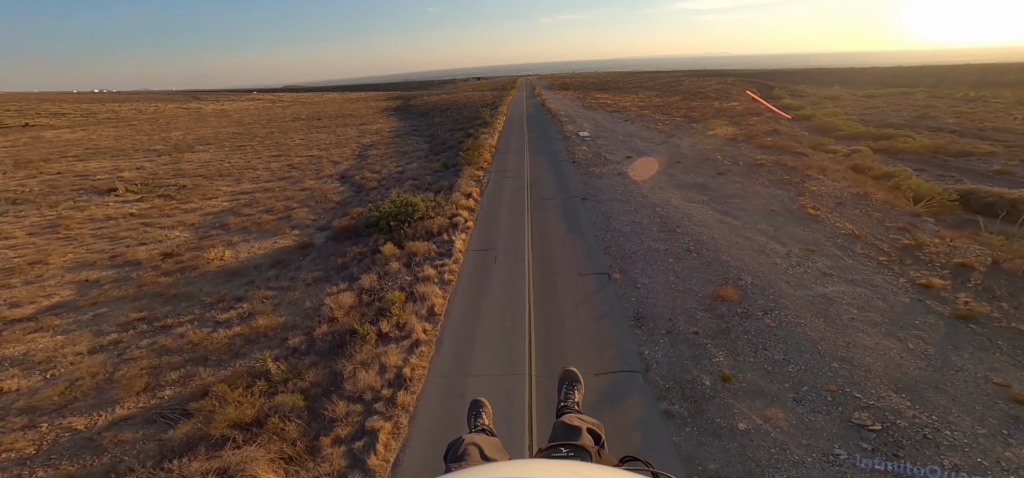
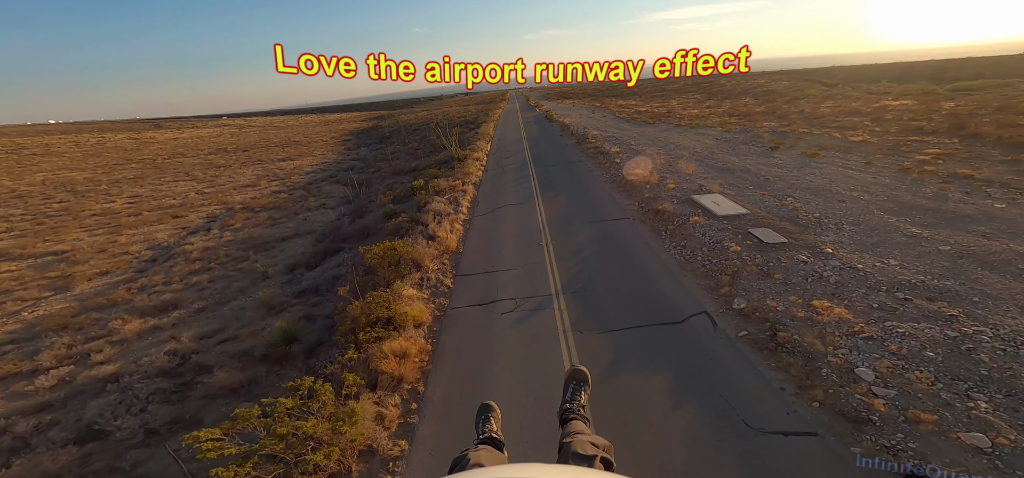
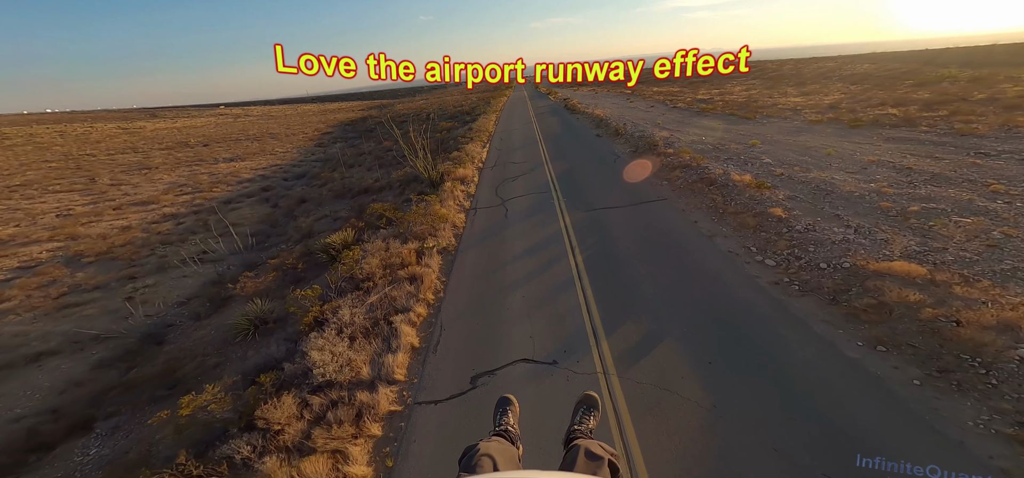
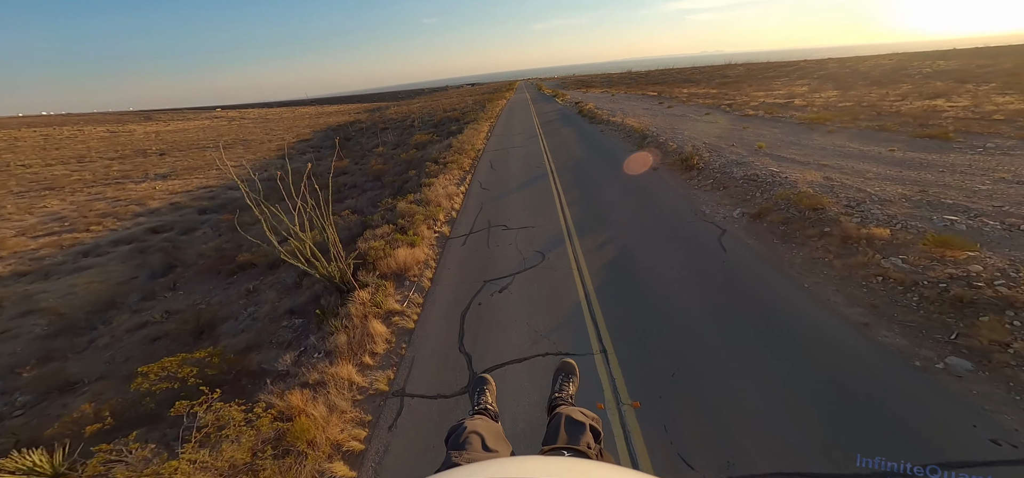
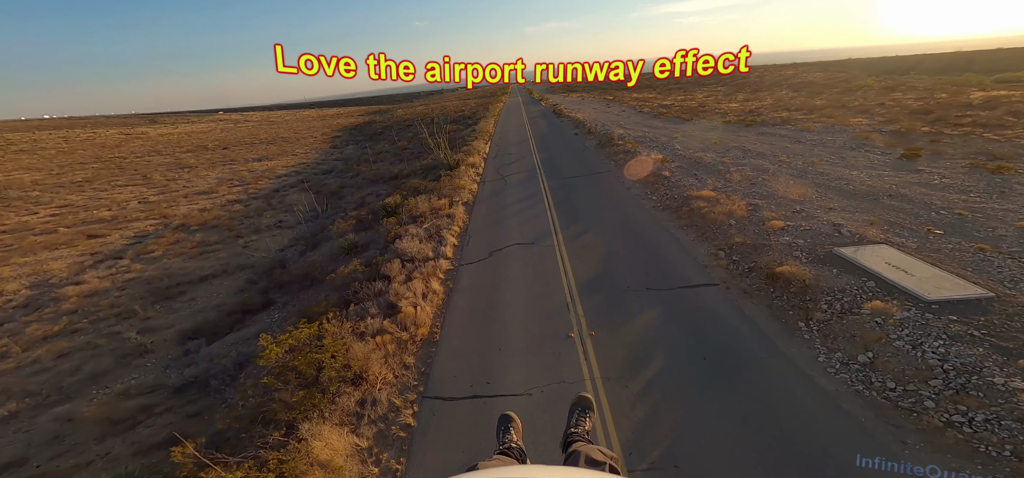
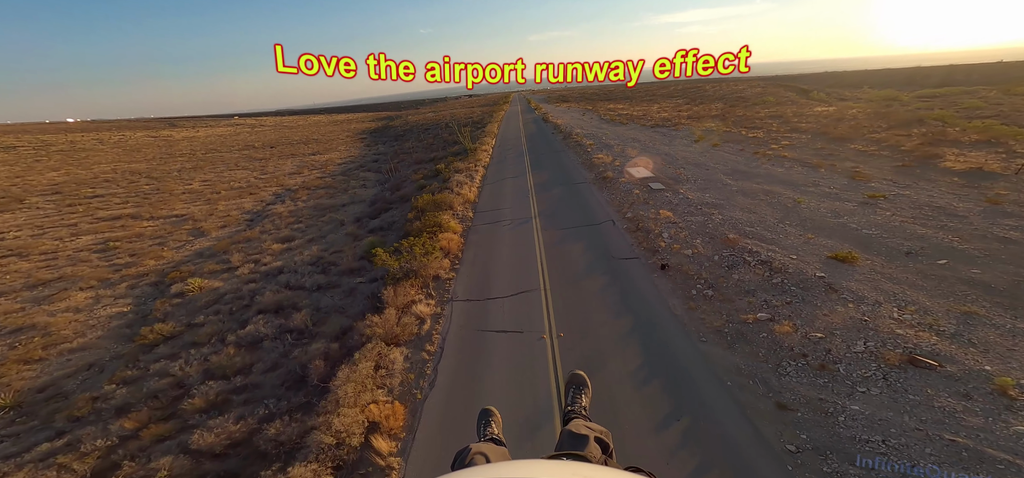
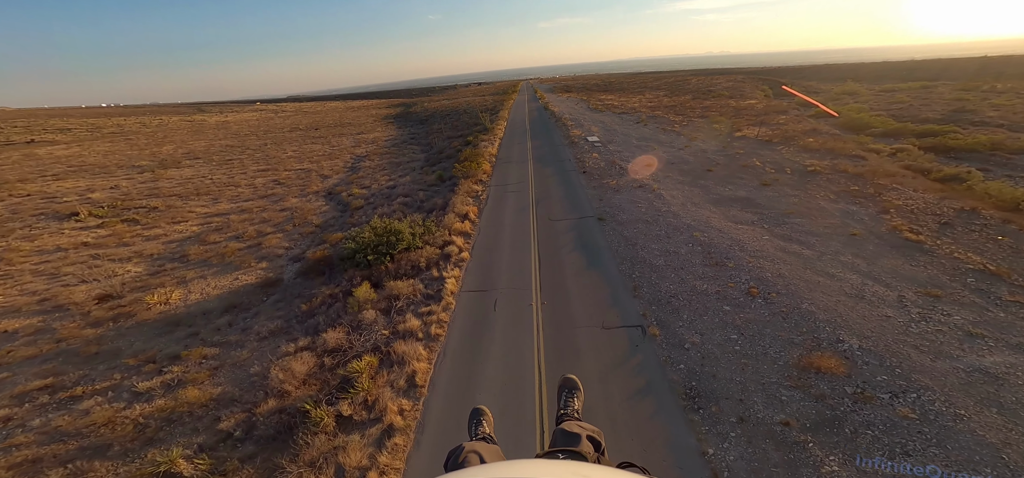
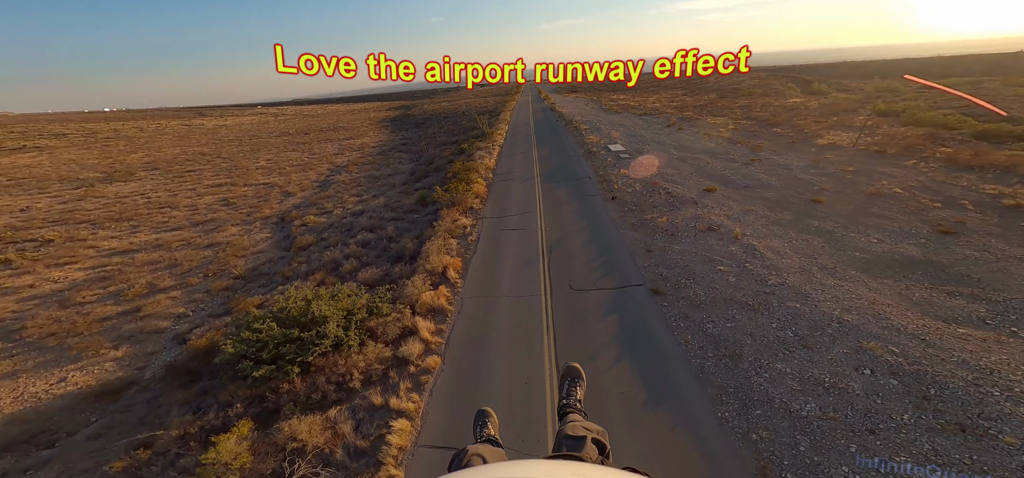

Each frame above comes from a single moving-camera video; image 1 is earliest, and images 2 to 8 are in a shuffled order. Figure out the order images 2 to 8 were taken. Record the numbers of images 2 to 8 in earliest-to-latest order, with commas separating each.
7, 8, 6, 2, 5, 3, 4
